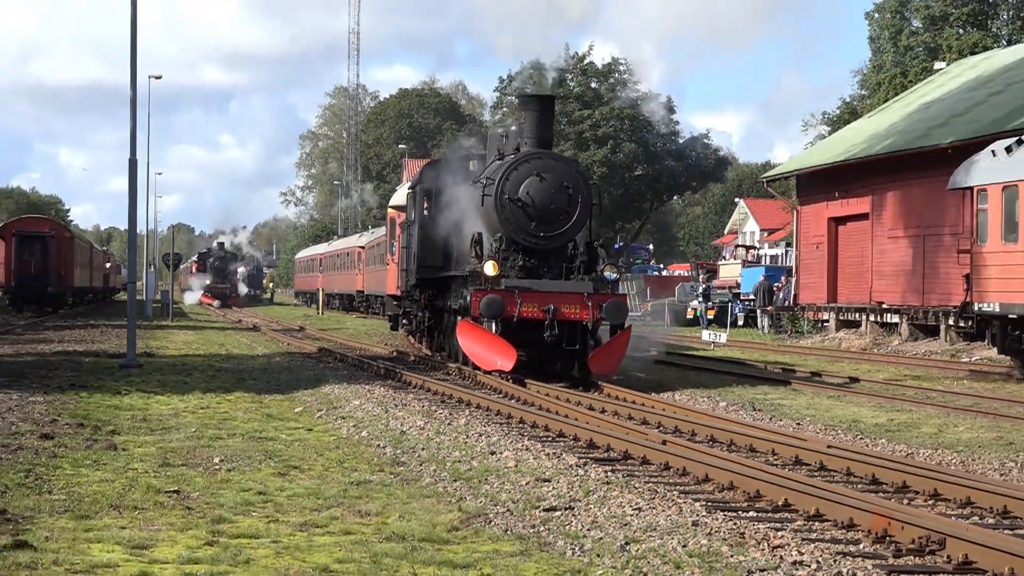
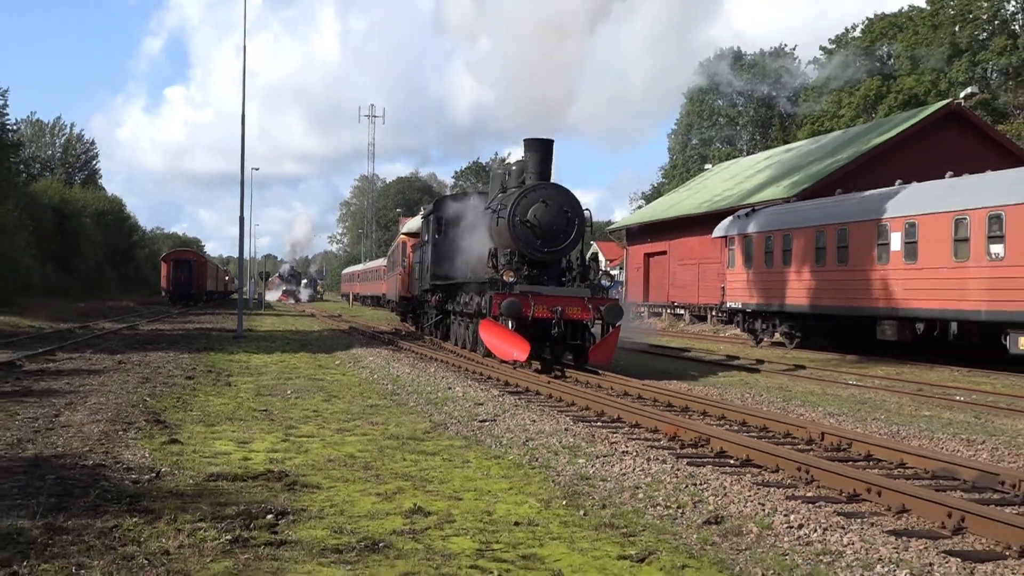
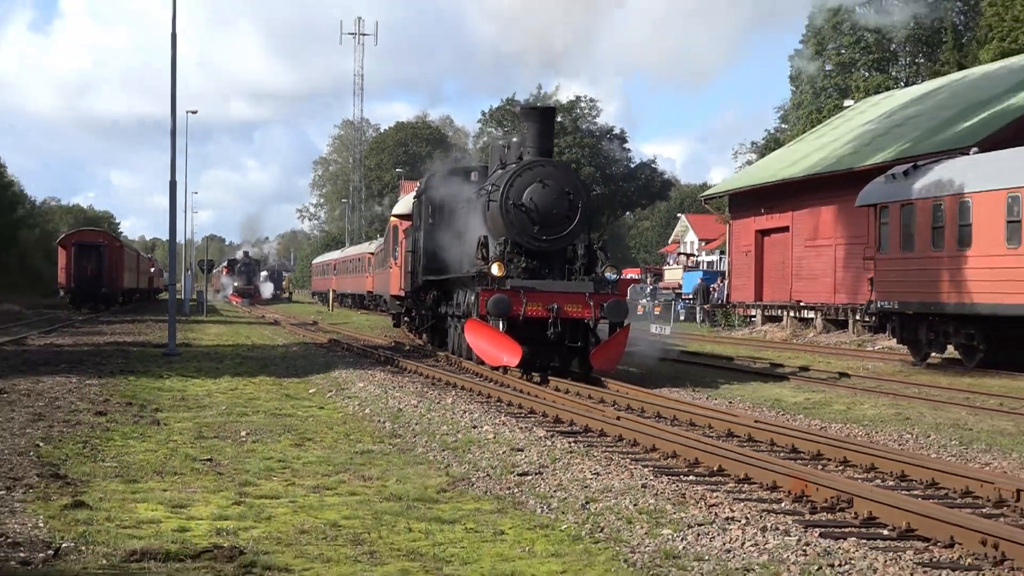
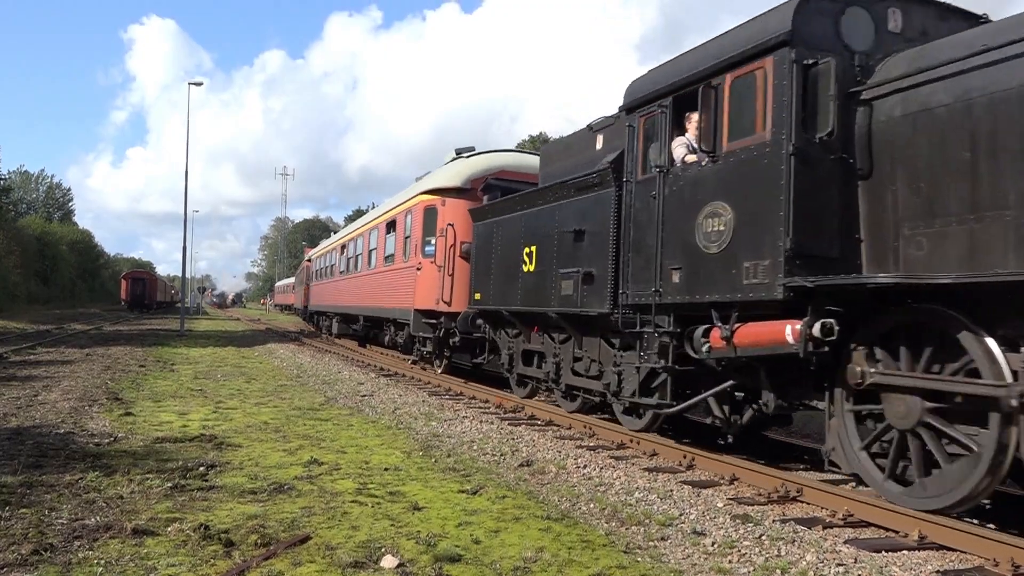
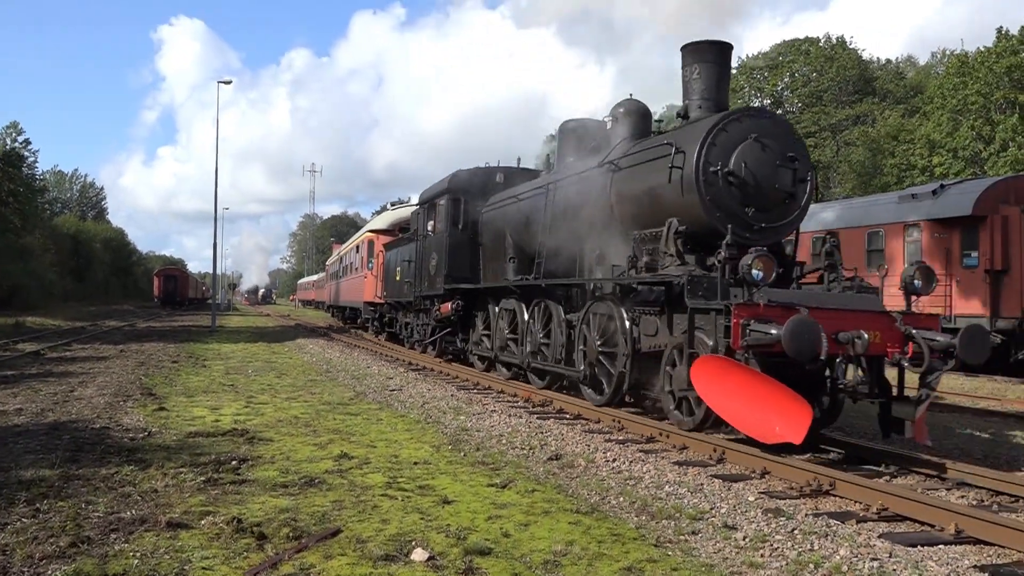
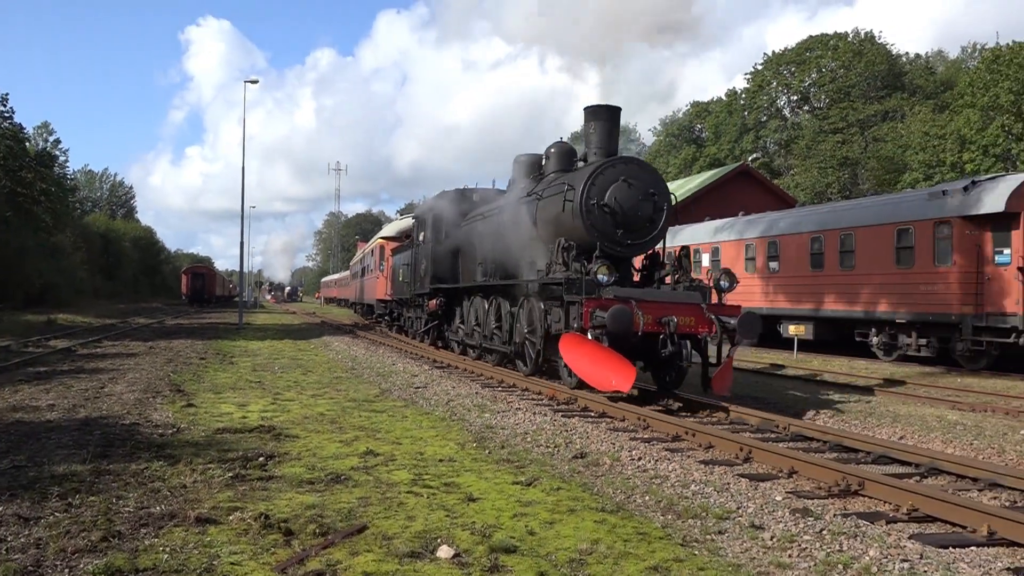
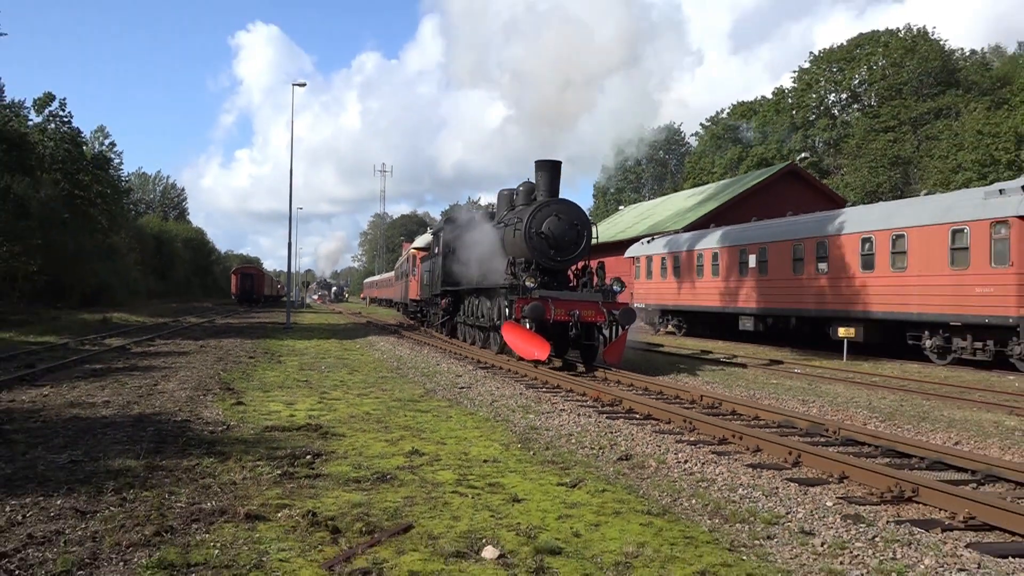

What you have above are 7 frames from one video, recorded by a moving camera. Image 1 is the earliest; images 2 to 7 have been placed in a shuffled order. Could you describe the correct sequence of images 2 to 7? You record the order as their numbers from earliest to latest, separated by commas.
3, 2, 7, 6, 5, 4
